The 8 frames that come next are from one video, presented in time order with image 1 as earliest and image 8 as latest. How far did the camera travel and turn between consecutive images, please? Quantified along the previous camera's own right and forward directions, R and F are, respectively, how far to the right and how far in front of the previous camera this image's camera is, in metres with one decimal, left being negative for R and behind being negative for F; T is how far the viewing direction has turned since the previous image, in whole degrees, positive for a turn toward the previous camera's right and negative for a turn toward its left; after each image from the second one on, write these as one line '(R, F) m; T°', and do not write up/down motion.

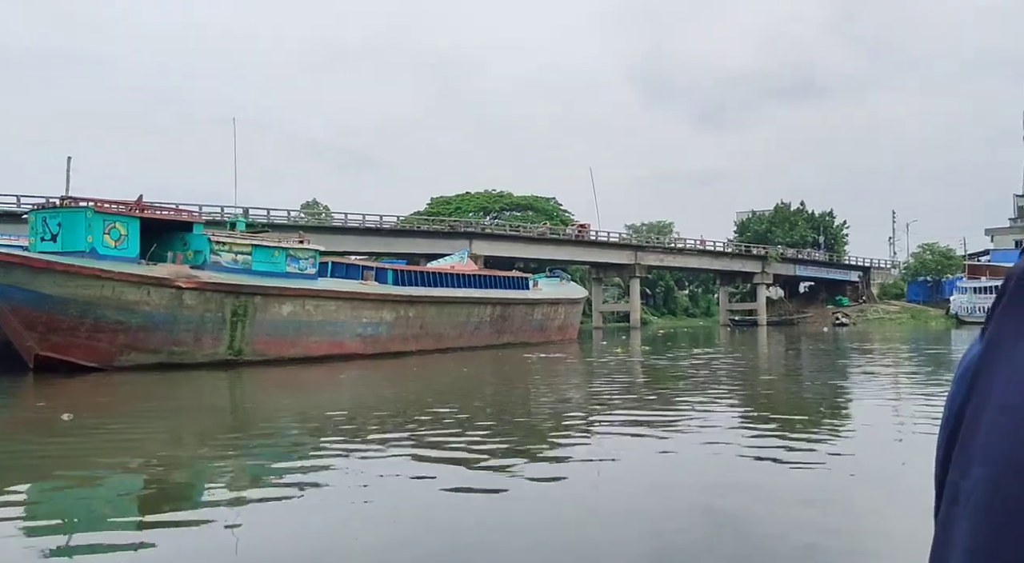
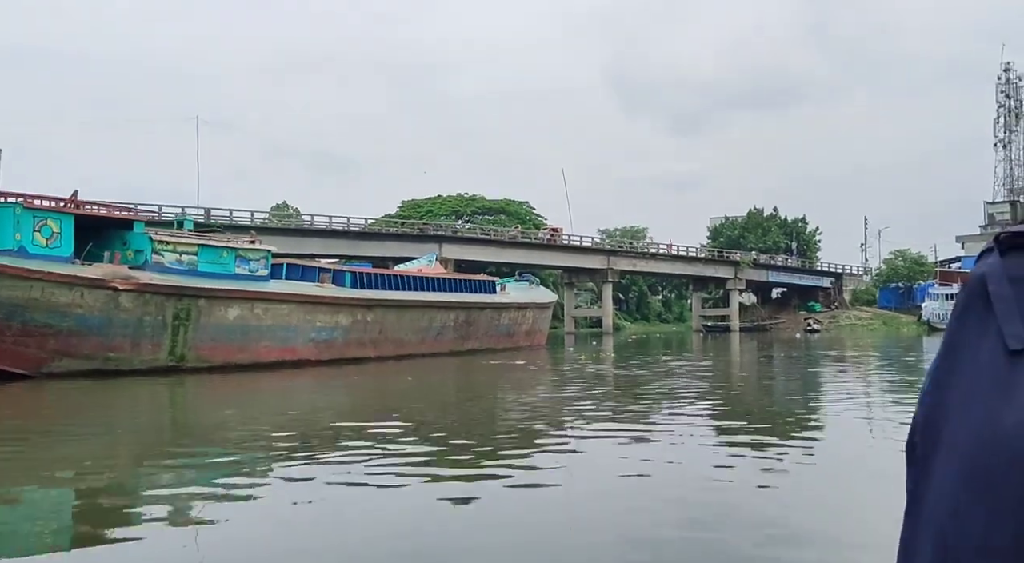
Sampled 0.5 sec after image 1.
(+0.2, +0.6) m; +2°
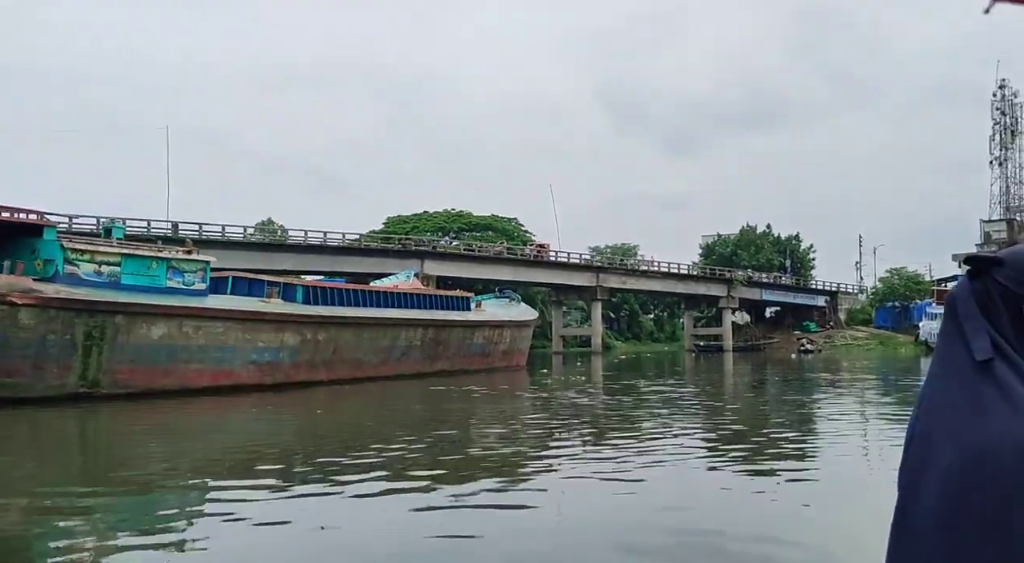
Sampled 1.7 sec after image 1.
(+0.4, +1.3) m; 0°
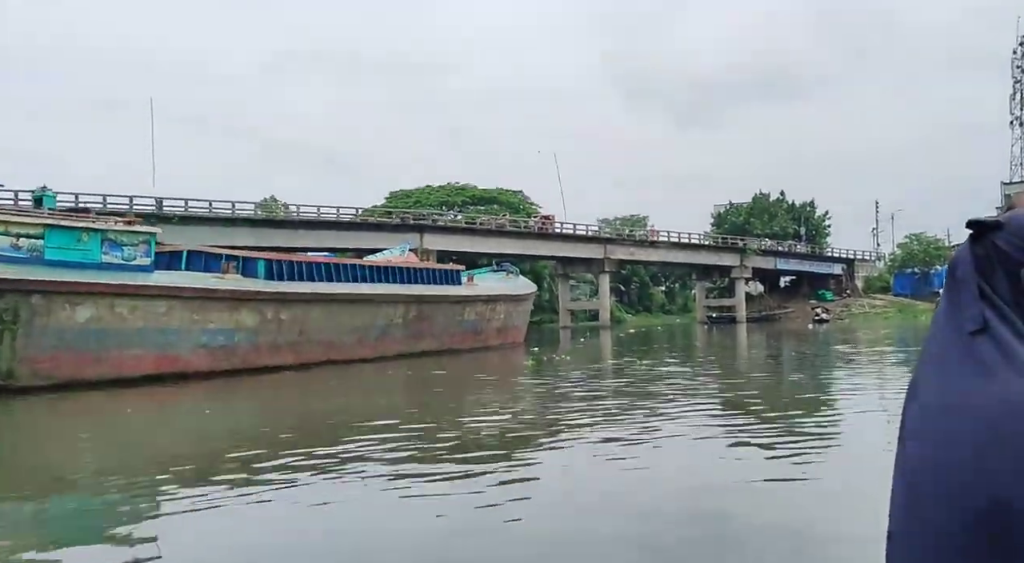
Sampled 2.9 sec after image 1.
(+0.4, +1.3) m; -1°
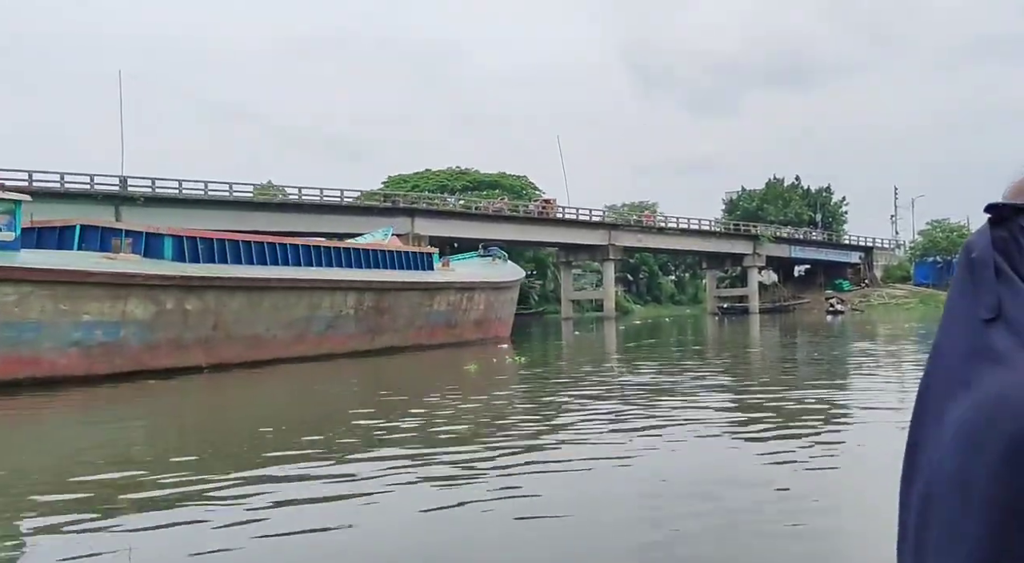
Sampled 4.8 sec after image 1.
(+0.5, +2.1) m; -1°
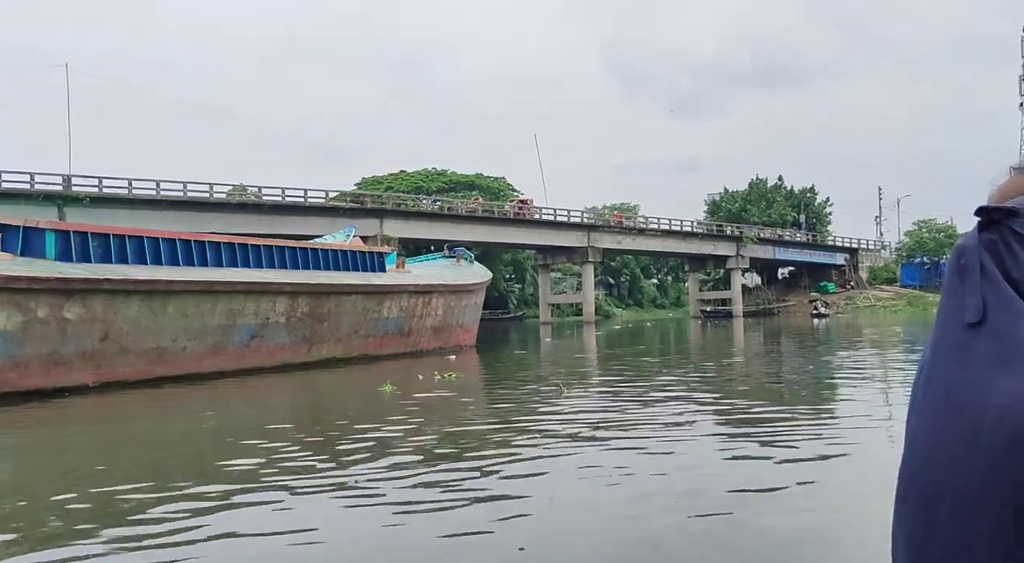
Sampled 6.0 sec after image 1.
(+0.3, +1.4) m; +1°
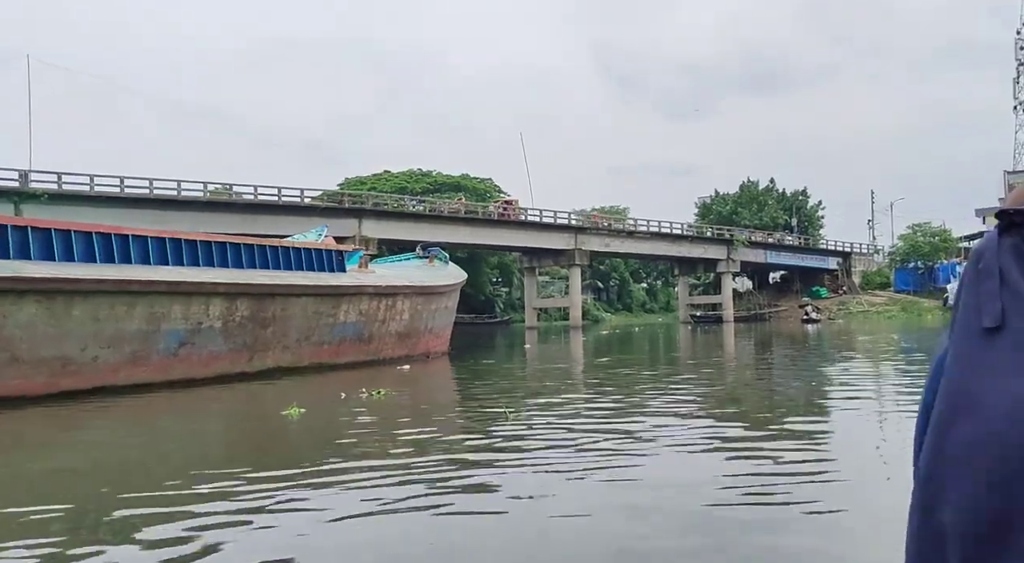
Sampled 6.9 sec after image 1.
(+0.2, +1.1) m; +1°
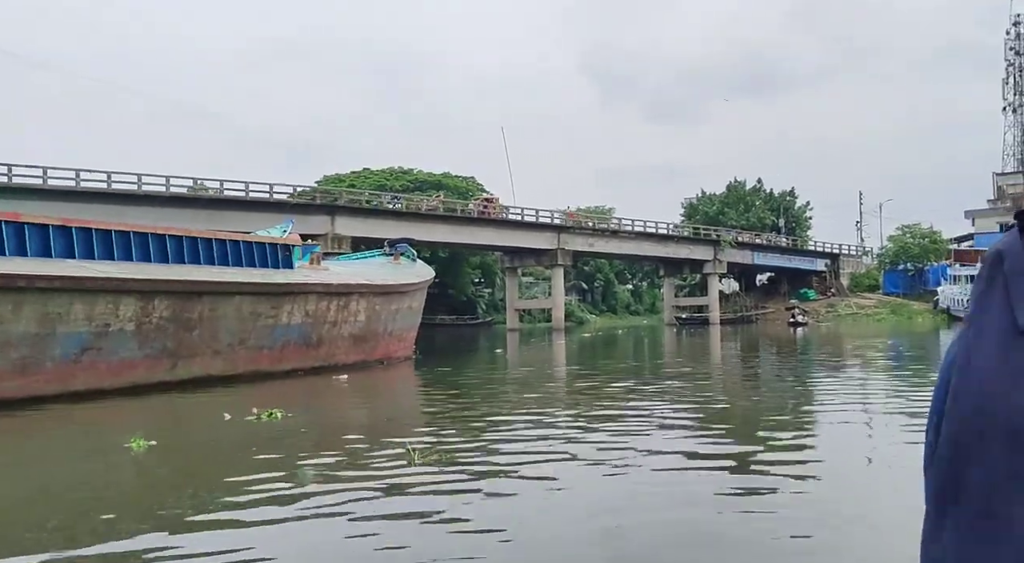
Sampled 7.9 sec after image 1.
(+0.2, +1.1) m; +1°
